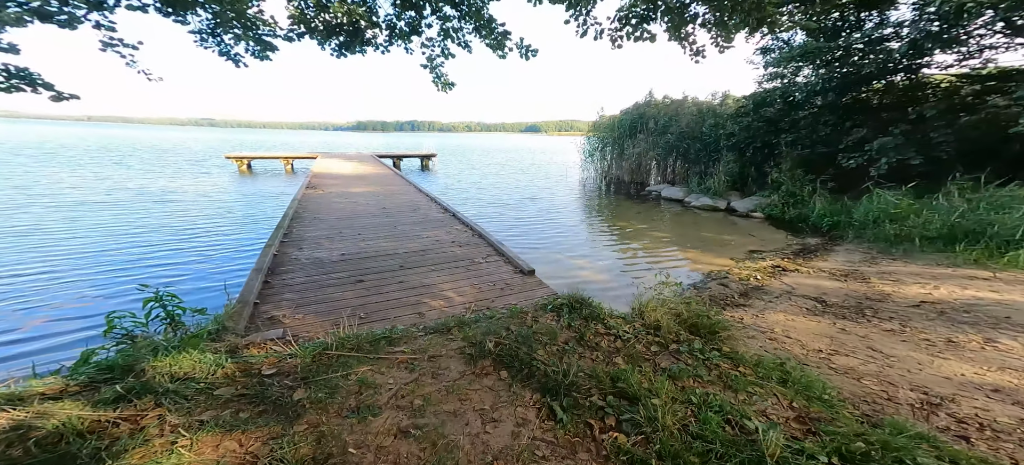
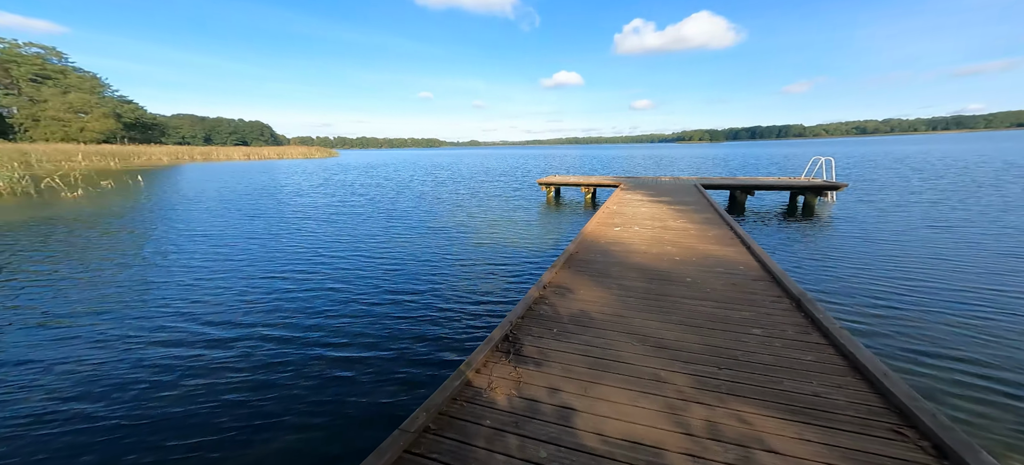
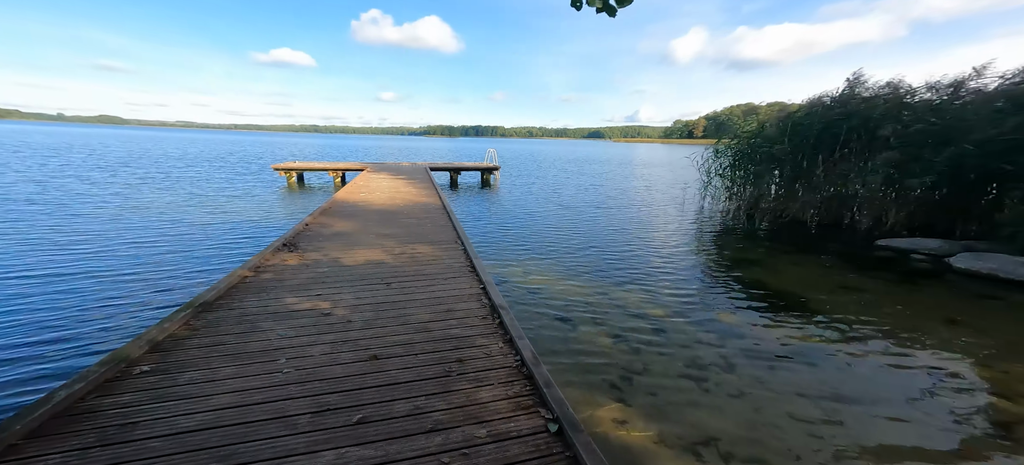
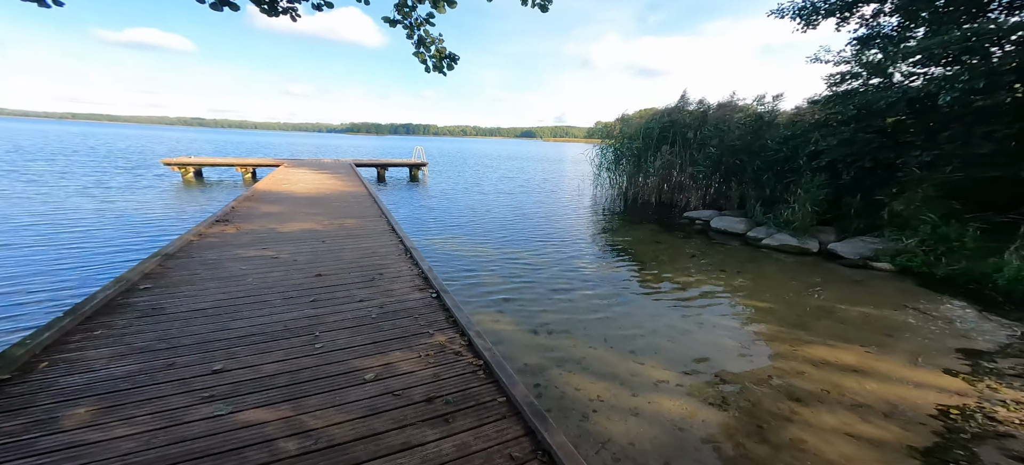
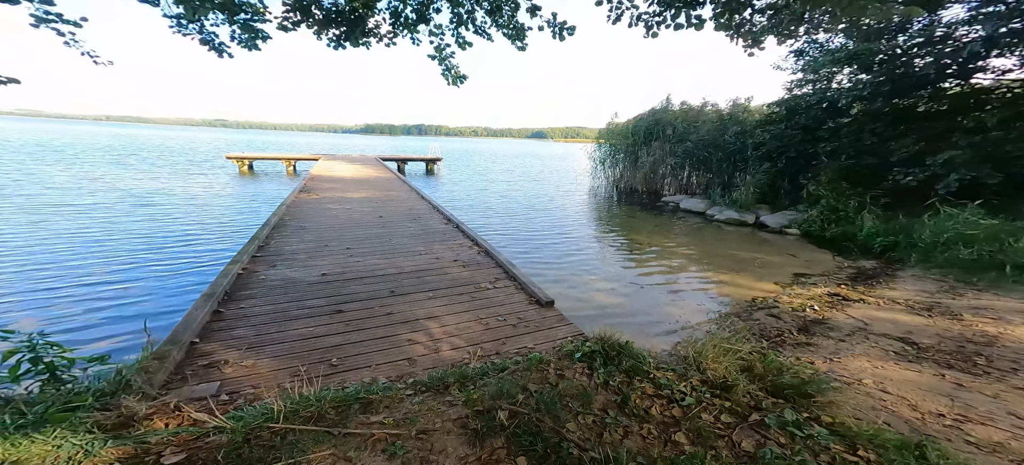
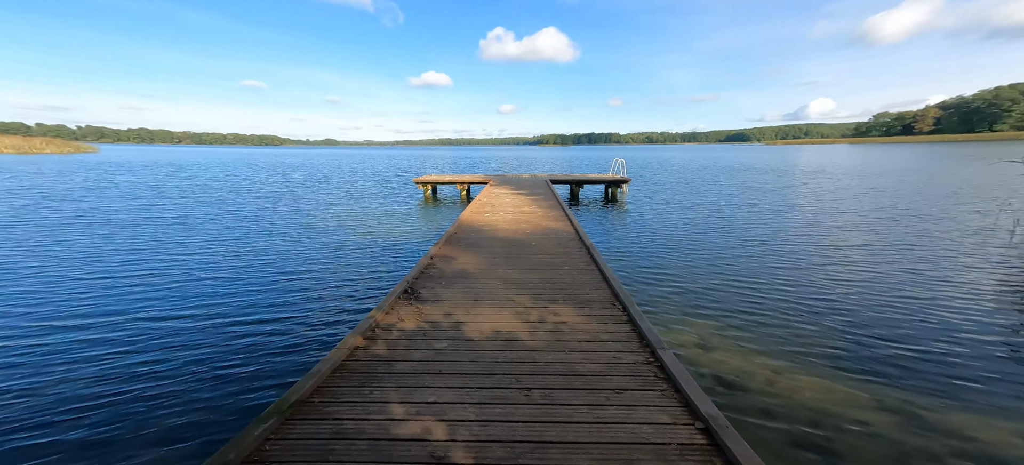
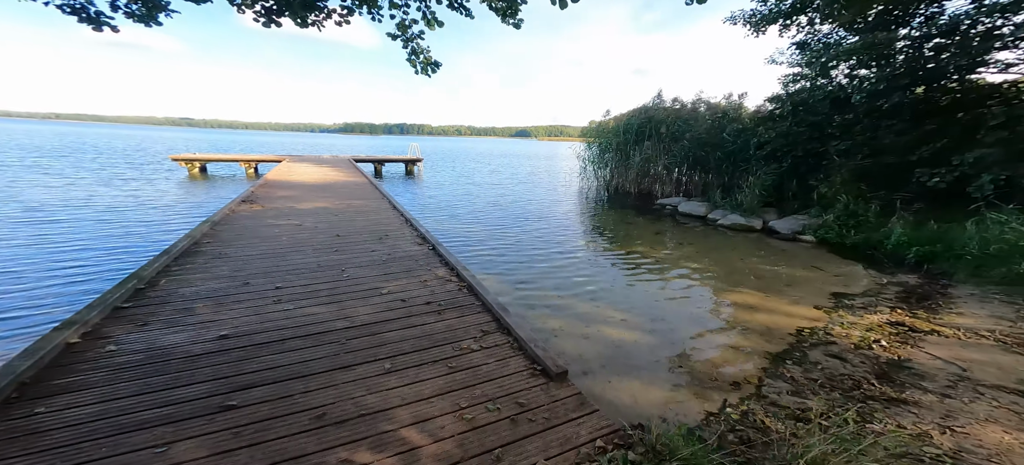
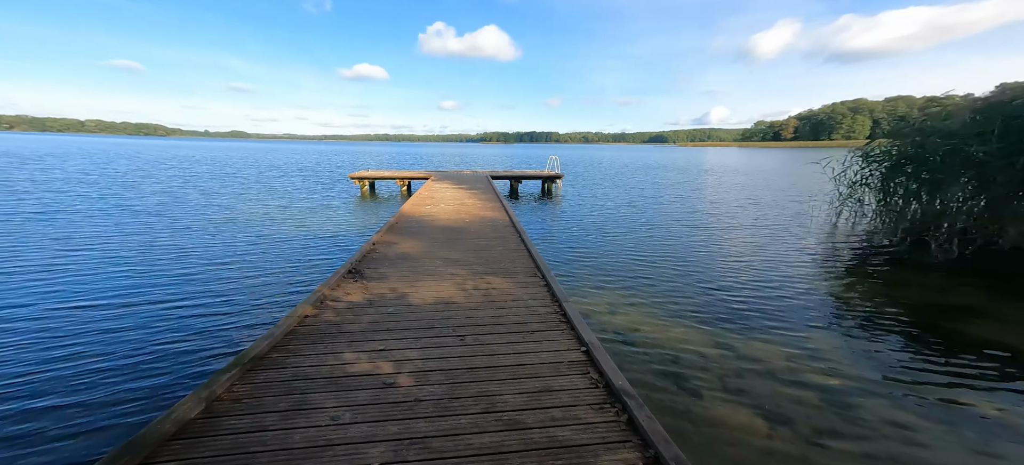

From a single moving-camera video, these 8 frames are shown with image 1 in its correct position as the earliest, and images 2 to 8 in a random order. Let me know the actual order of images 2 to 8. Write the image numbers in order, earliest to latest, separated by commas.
5, 7, 4, 3, 8, 6, 2
